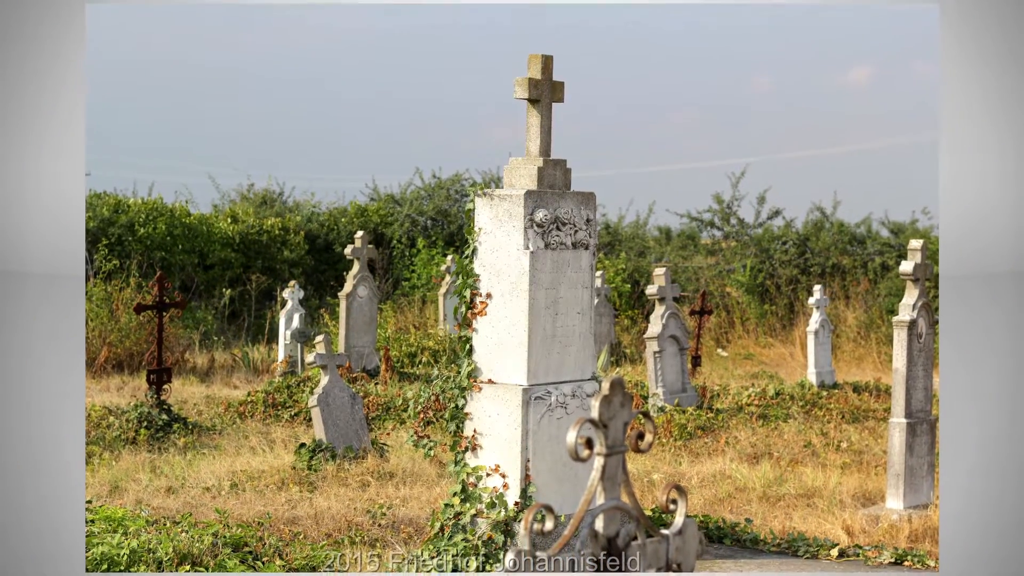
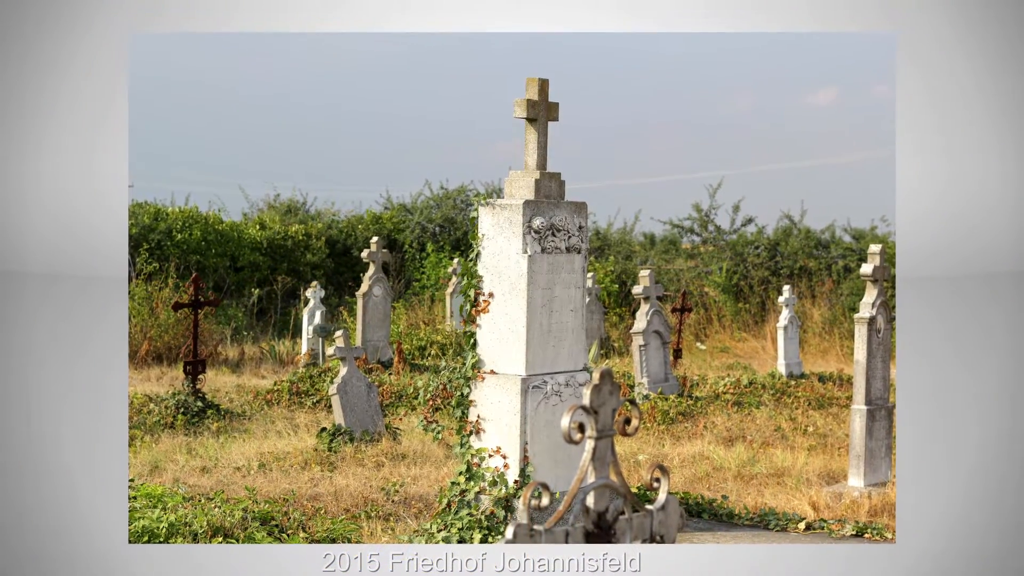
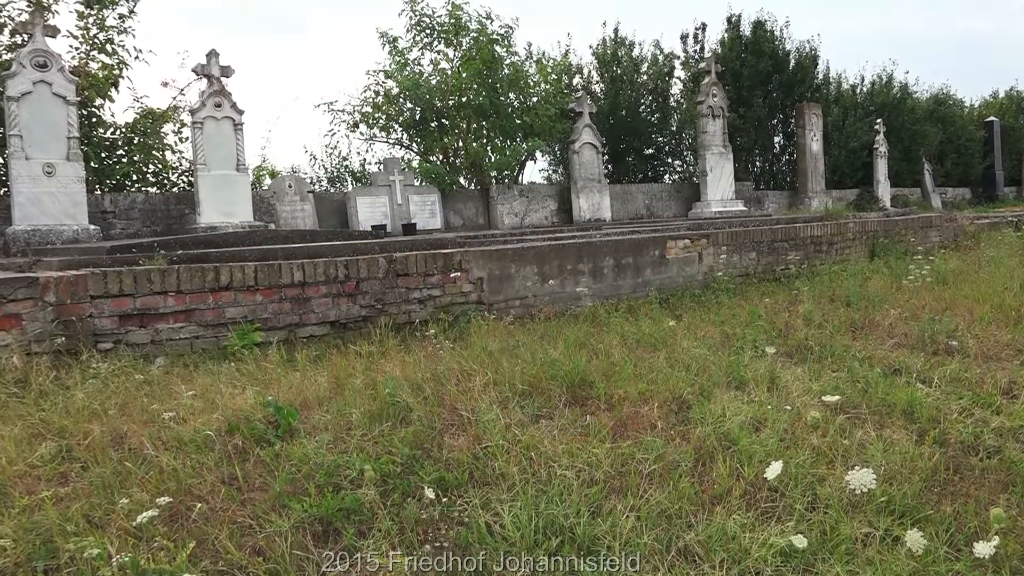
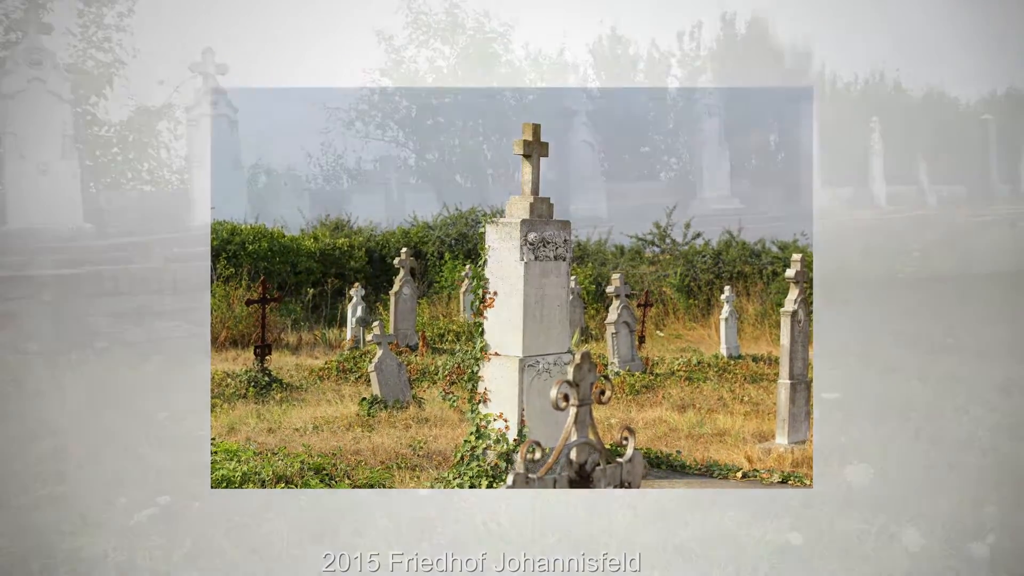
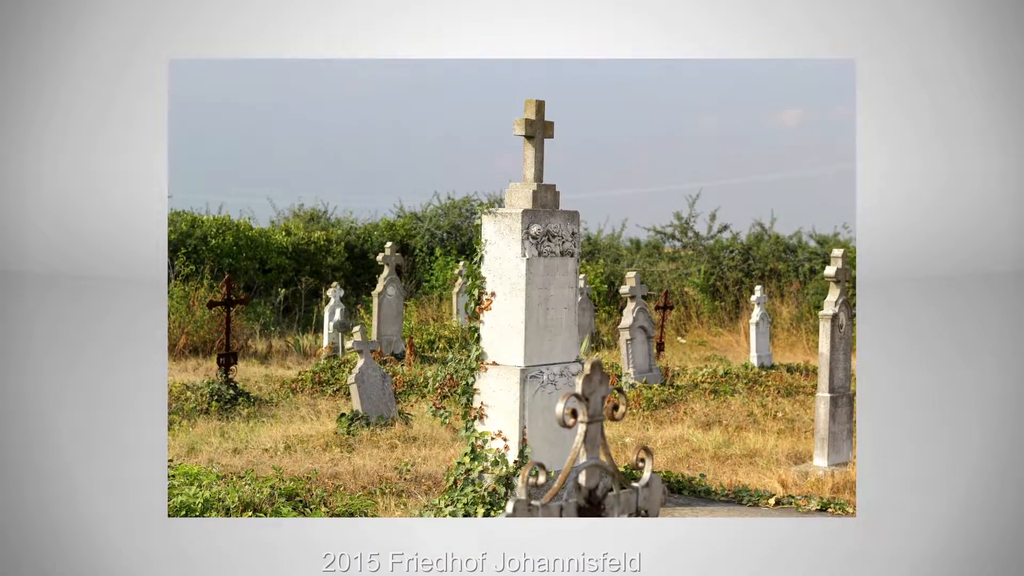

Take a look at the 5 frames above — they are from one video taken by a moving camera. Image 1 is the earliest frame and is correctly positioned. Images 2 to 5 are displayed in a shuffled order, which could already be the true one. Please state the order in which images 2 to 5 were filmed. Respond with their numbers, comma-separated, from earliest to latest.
2, 5, 4, 3
